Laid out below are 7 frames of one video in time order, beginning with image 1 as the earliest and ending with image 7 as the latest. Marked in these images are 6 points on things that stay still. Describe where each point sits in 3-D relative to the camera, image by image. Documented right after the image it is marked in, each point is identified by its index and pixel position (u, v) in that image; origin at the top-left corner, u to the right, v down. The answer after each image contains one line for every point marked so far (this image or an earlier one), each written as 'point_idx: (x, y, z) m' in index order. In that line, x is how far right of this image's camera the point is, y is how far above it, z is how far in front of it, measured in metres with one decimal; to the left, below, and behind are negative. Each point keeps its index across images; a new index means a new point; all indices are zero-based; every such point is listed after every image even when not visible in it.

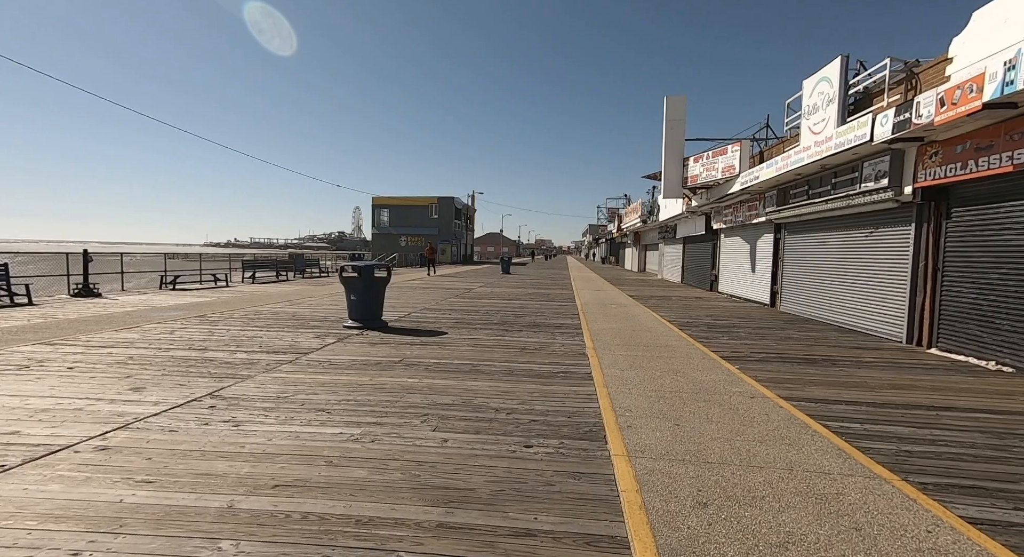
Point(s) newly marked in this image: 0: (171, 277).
0: (-12.1, 0.0, +16.2) m
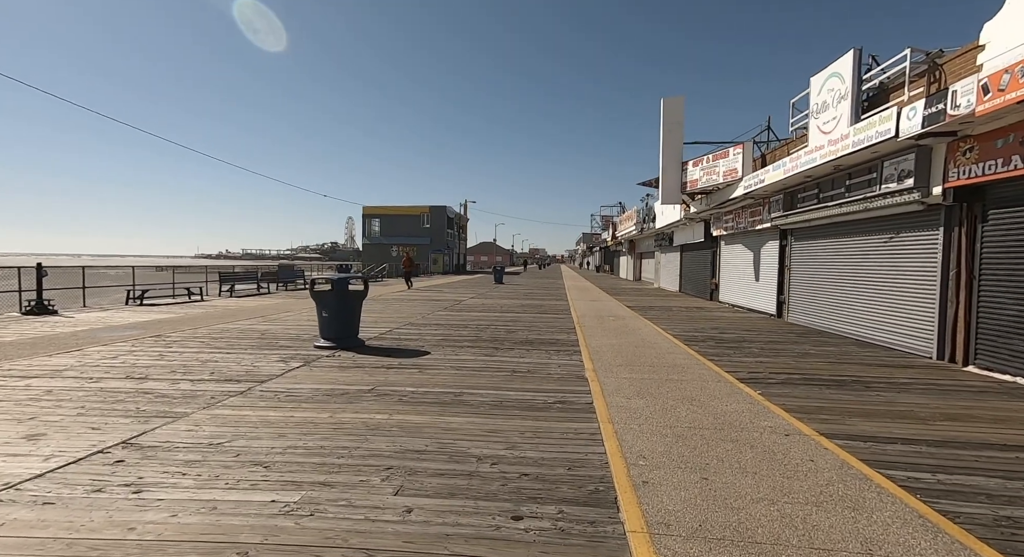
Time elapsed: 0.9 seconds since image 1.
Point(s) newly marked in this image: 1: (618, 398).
0: (-12.3, -0.5, +15.2) m
1: (+1.2, -1.4, +5.3) m
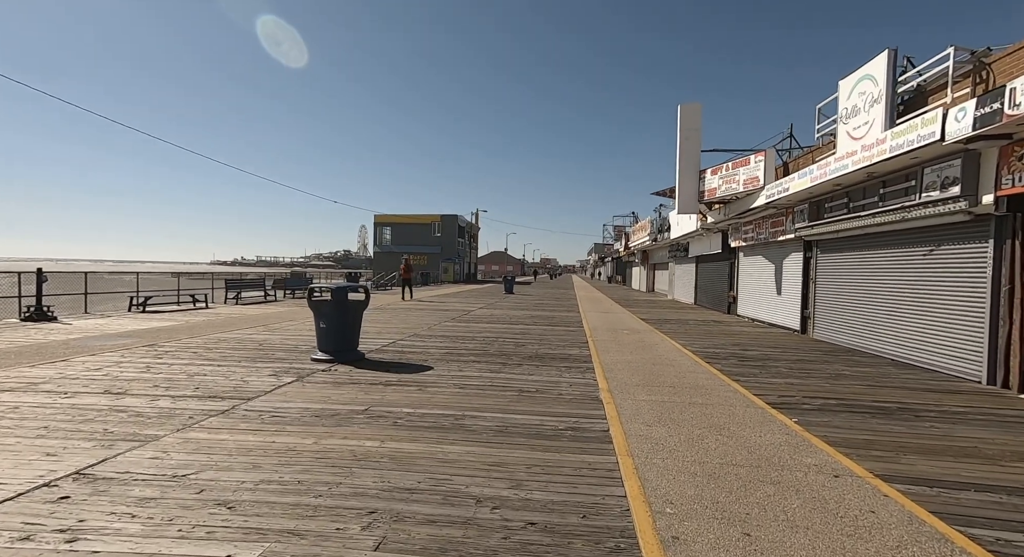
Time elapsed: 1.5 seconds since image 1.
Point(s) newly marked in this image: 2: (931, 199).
0: (-12.0, -0.7, +15.0) m
1: (+1.3, -1.5, +4.8) m
2: (+6.9, +1.3, +7.6) m
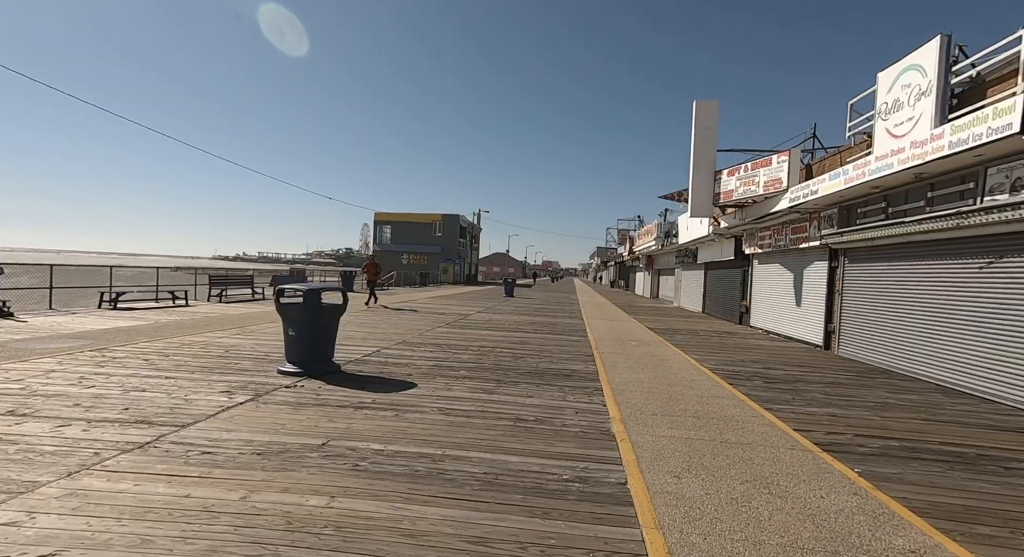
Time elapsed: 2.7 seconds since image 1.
0: (-12.0, -0.5, +14.0) m
1: (+1.2, -1.6, +3.8) m
2: (+6.9, +1.1, +6.6) m
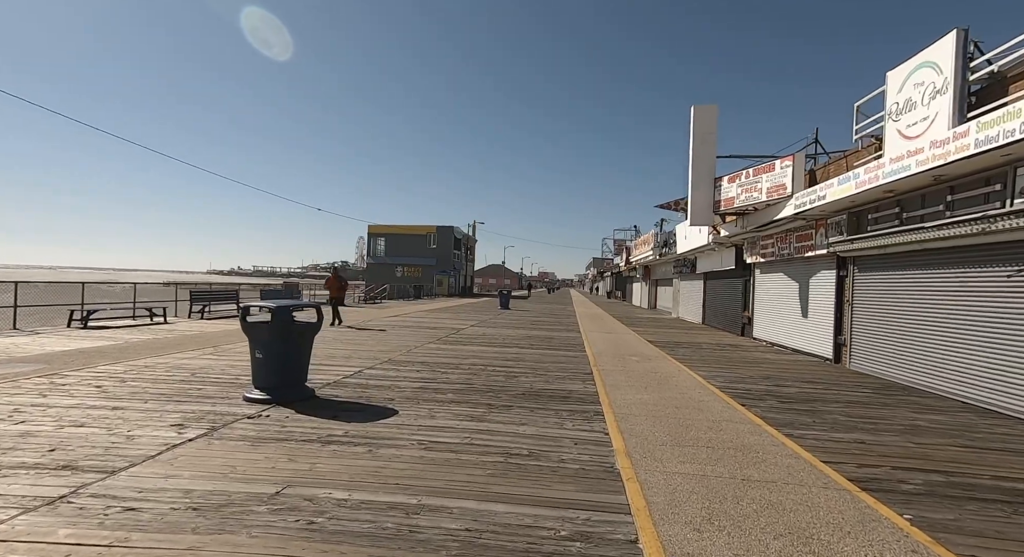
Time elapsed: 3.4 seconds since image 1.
0: (-12.2, -1.0, +13.3) m
1: (+1.1, -1.7, +3.1) m
2: (+6.8, +1.0, +6.1) m
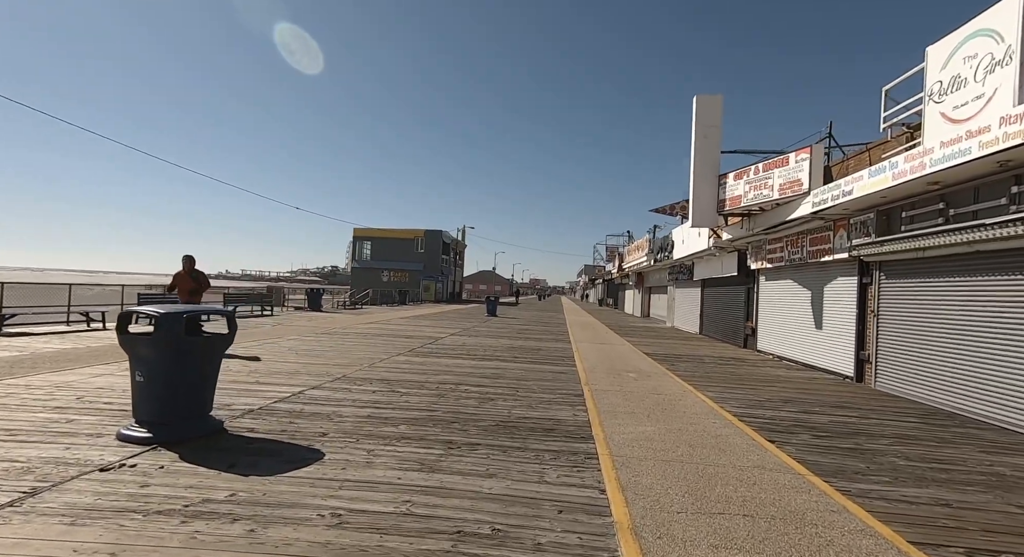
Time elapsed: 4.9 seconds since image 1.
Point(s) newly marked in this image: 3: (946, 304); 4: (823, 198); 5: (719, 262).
0: (-12.7, -0.9, +11.7) m
1: (+0.9, -1.7, +1.7) m
2: (+6.5, +0.9, +4.8) m
3: (+7.3, -0.4, +7.8) m
4: (+6.6, +1.7, +9.8) m
5: (+8.3, +0.7, +18.5) m
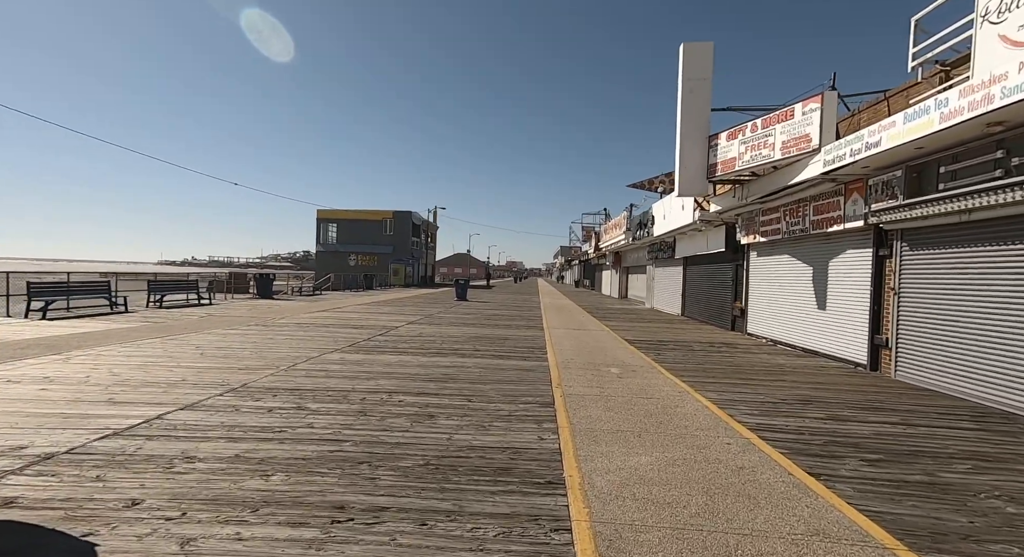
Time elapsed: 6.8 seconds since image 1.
0: (-13.5, -0.7, +9.3) m
1: (+0.5, -1.6, 0.0) m
2: (+5.9, +1.2, +3.3) m
3: (+6.7, 0.0, +6.4) m
4: (+5.8, +2.2, +8.2) m
5: (+7.0, +1.5, +17.1) m
